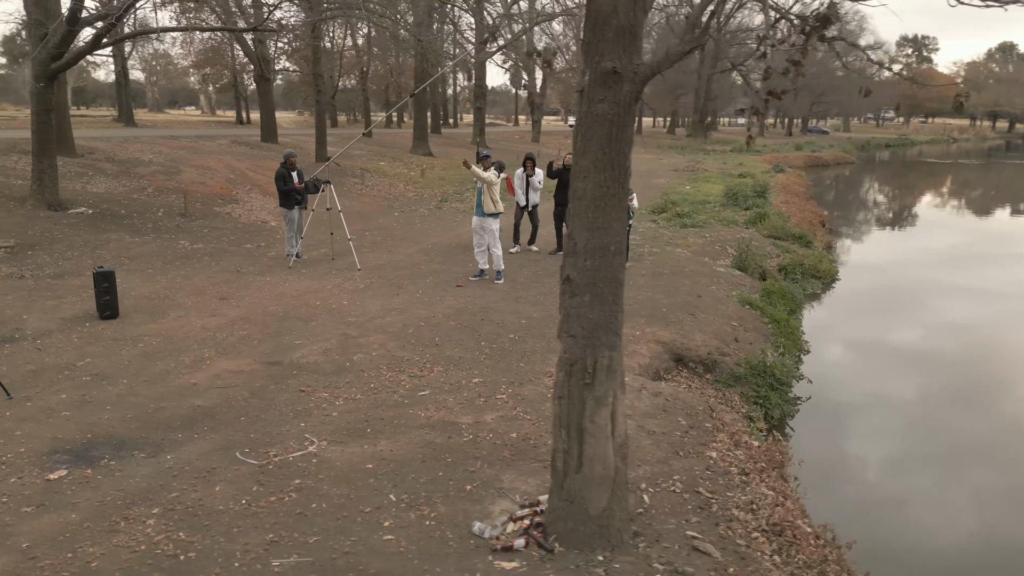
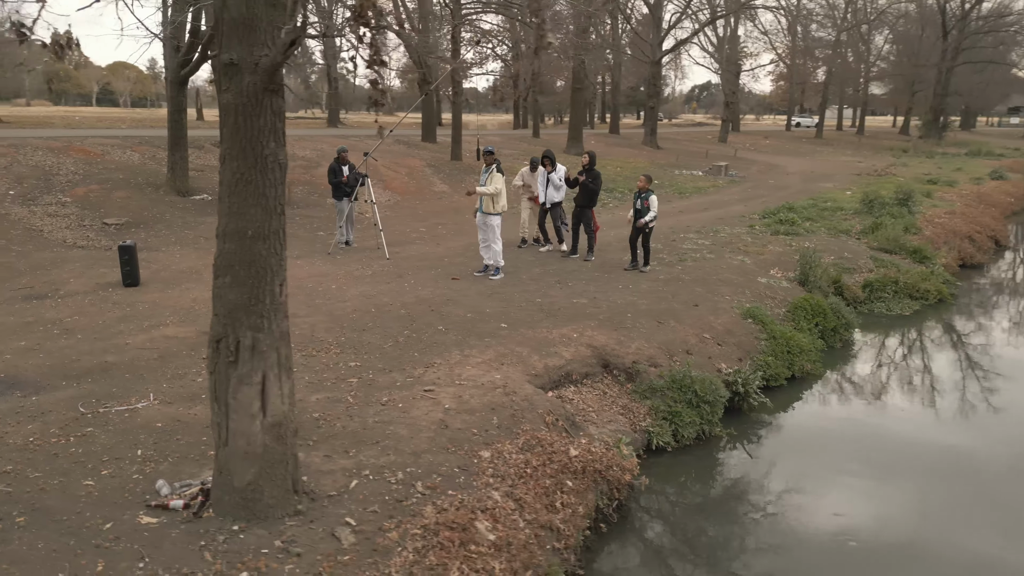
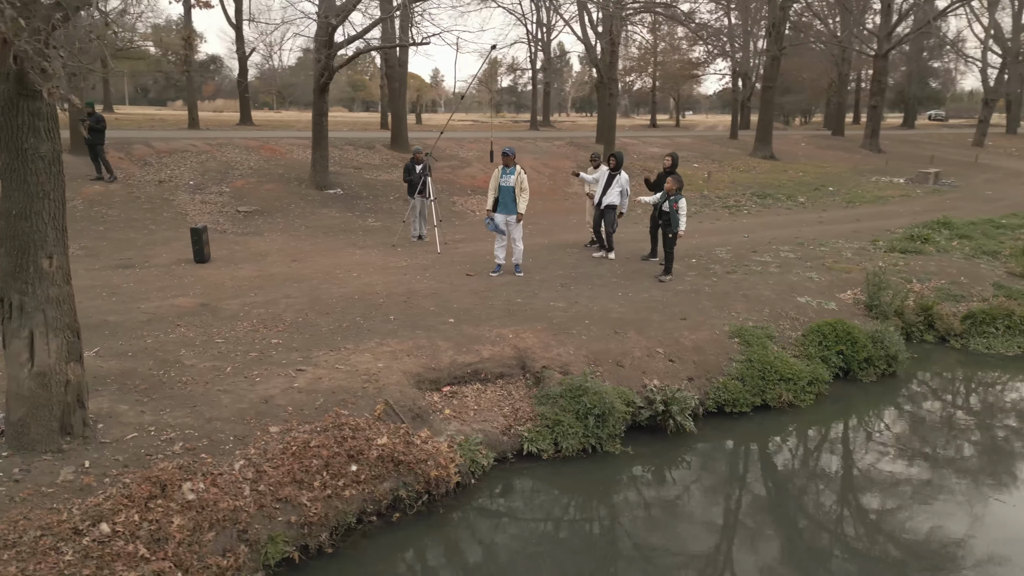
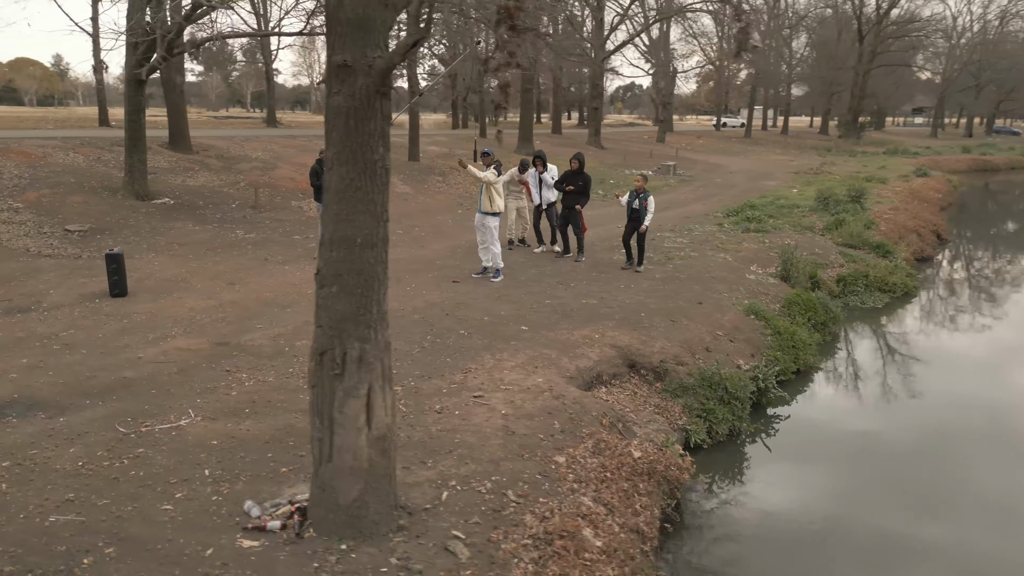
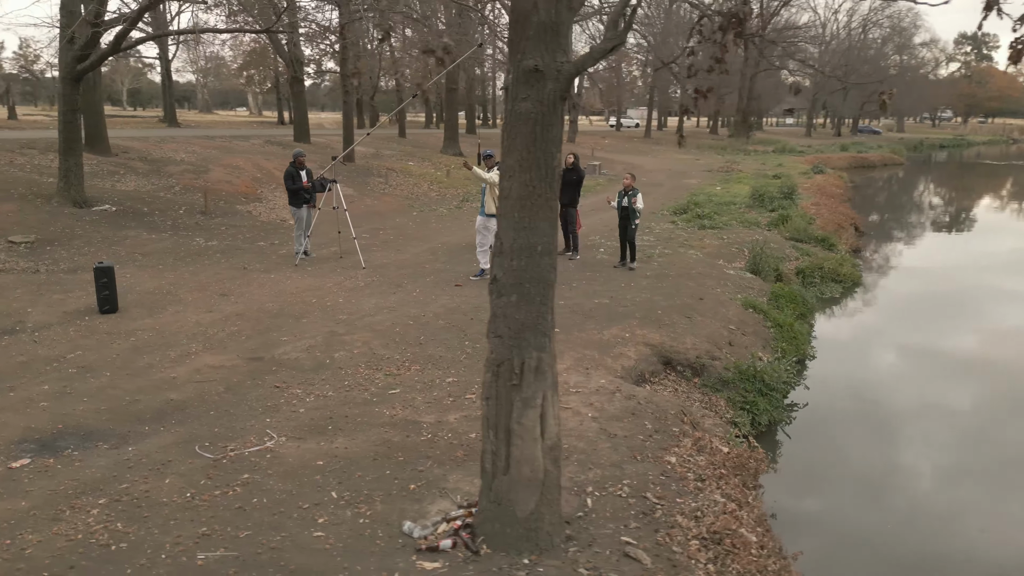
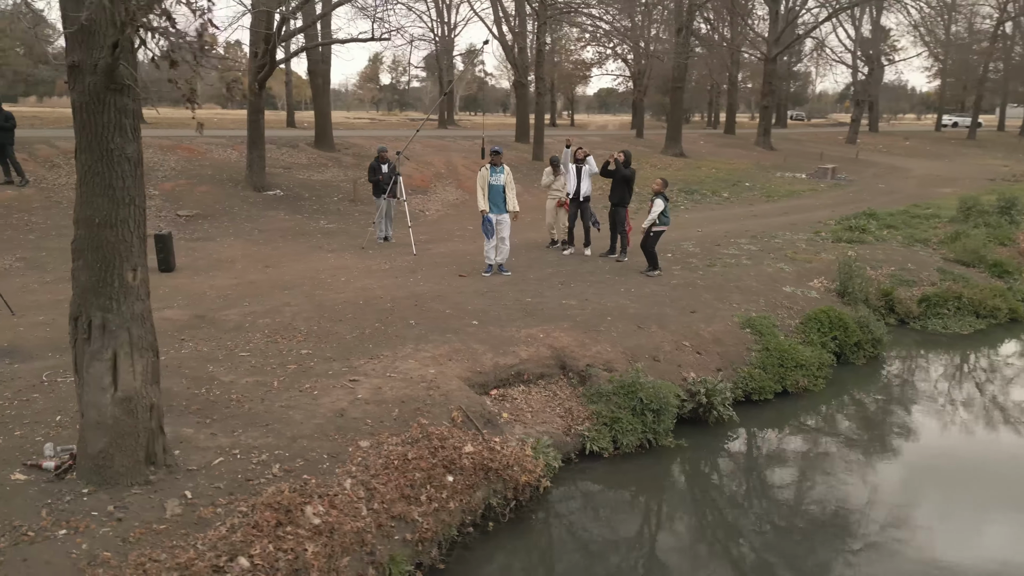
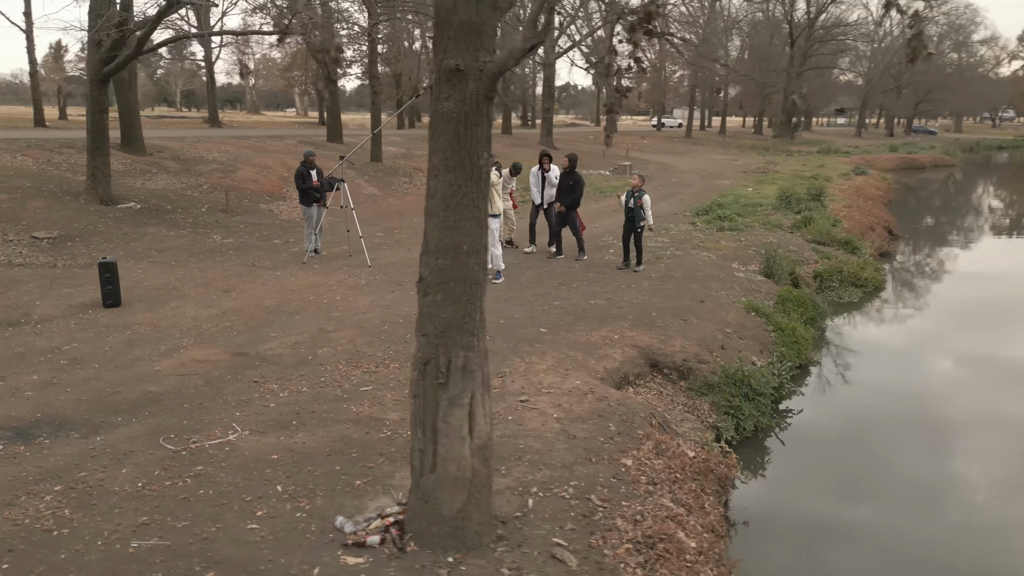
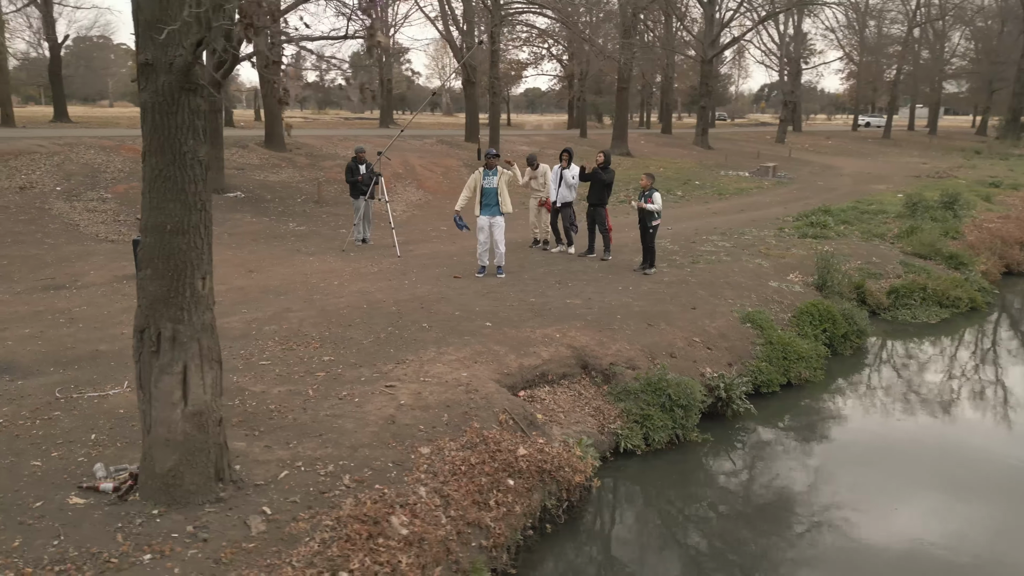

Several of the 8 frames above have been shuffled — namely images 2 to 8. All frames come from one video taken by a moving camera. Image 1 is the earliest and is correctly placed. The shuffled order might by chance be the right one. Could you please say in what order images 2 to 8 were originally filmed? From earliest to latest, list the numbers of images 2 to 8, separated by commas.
5, 7, 4, 2, 8, 6, 3
